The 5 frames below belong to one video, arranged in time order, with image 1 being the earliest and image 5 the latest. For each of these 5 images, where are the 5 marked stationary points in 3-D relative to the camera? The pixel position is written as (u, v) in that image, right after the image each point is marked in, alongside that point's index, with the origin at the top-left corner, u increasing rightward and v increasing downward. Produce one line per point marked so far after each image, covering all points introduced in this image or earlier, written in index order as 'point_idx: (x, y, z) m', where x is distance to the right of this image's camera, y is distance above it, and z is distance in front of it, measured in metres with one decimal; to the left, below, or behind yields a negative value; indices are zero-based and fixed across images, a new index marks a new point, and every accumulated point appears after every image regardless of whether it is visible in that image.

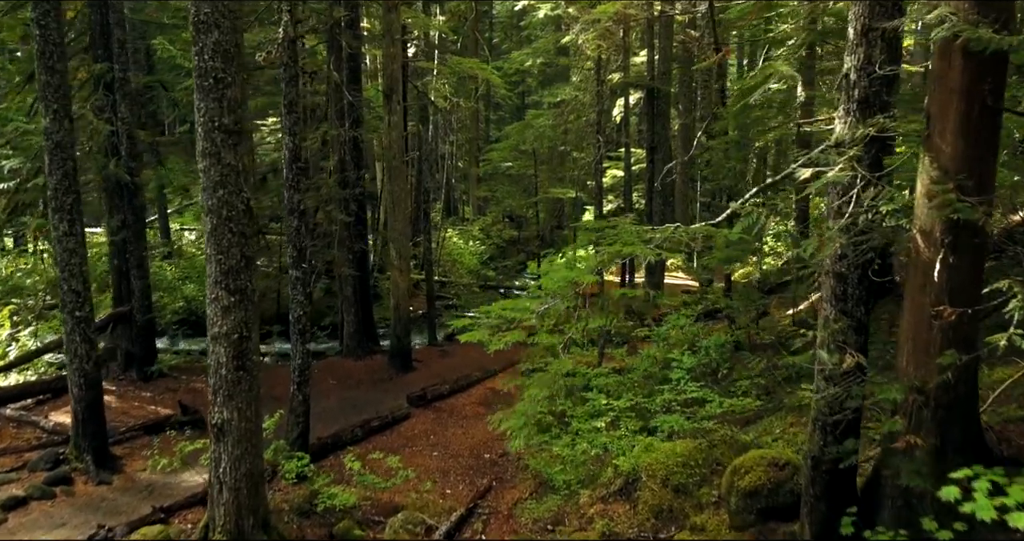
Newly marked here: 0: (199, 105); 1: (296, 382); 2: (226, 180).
0: (-3.1, +1.6, +6.0) m
1: (-3.0, -1.6, +8.7) m
2: (-2.8, +0.9, +6.1) m
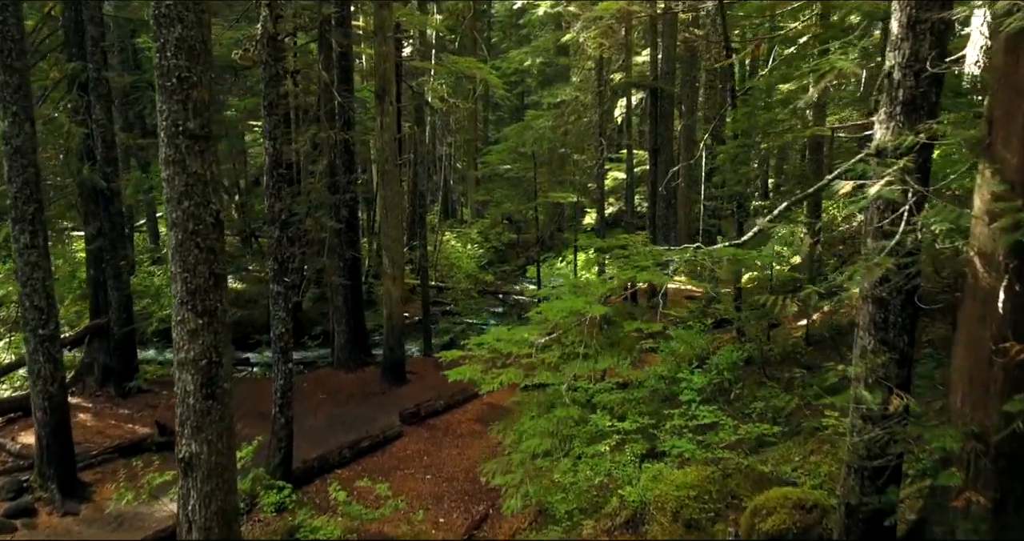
0: (-3.1, +1.4, +5.5) m
1: (-3.1, -1.8, +8.1) m
2: (-2.9, +0.7, +5.5) m
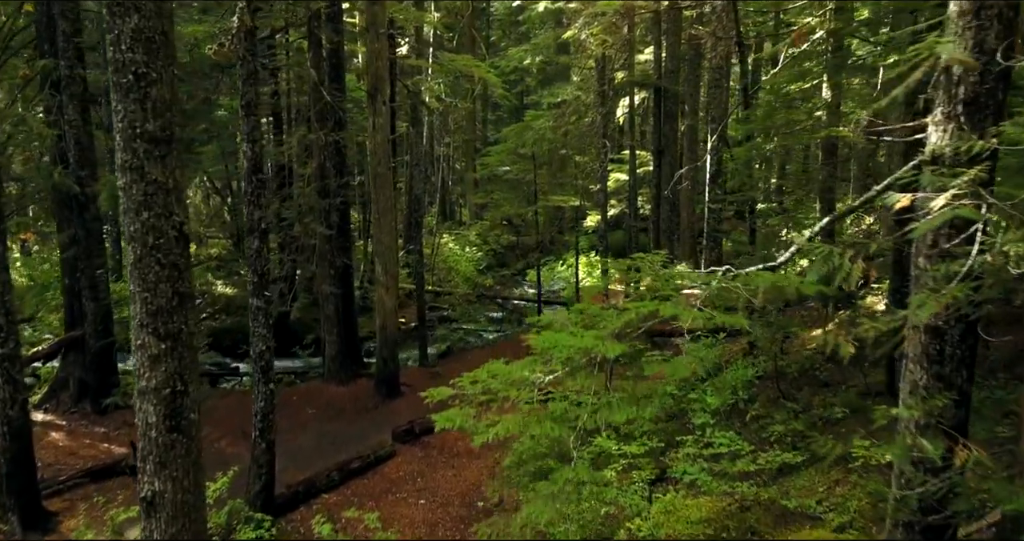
0: (-3.1, +1.3, +4.9) m
1: (-3.1, -1.9, +7.5) m
2: (-2.9, +0.6, +4.9) m
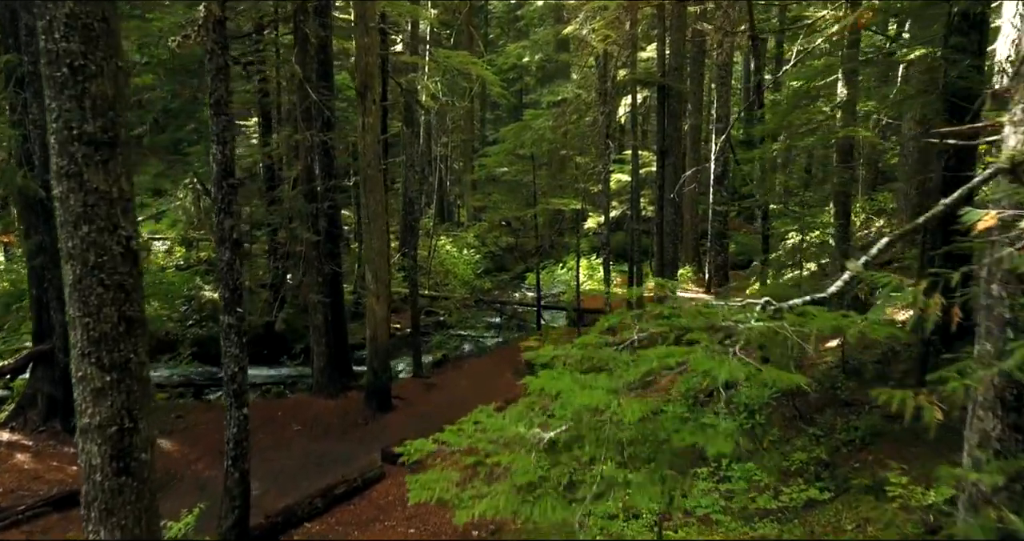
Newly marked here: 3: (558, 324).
0: (-3.1, +1.1, +4.2) m
1: (-3.1, -2.1, +6.9) m
2: (-2.9, +0.4, +4.3) m
3: (+1.5, -1.7, +19.6) m
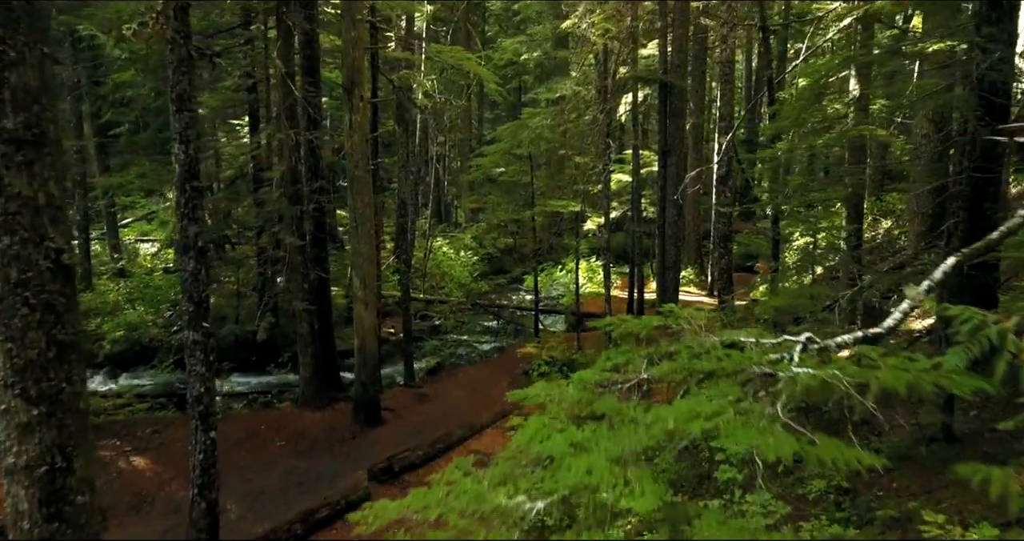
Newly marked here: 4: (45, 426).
0: (-3.2, +1.0, +3.7) m
1: (-3.2, -2.2, +6.3) m
2: (-3.0, +0.3, +3.7) m
3: (+1.4, -1.8, +19.1) m
4: (-3.0, -1.1, +3.9) m
